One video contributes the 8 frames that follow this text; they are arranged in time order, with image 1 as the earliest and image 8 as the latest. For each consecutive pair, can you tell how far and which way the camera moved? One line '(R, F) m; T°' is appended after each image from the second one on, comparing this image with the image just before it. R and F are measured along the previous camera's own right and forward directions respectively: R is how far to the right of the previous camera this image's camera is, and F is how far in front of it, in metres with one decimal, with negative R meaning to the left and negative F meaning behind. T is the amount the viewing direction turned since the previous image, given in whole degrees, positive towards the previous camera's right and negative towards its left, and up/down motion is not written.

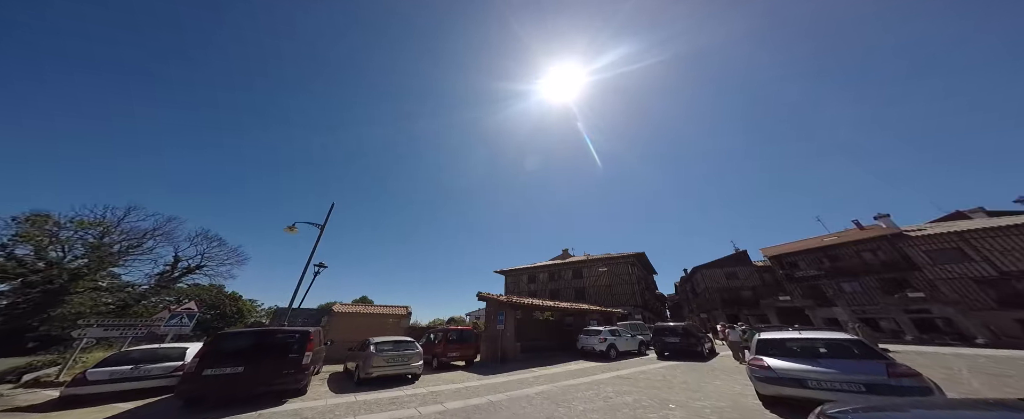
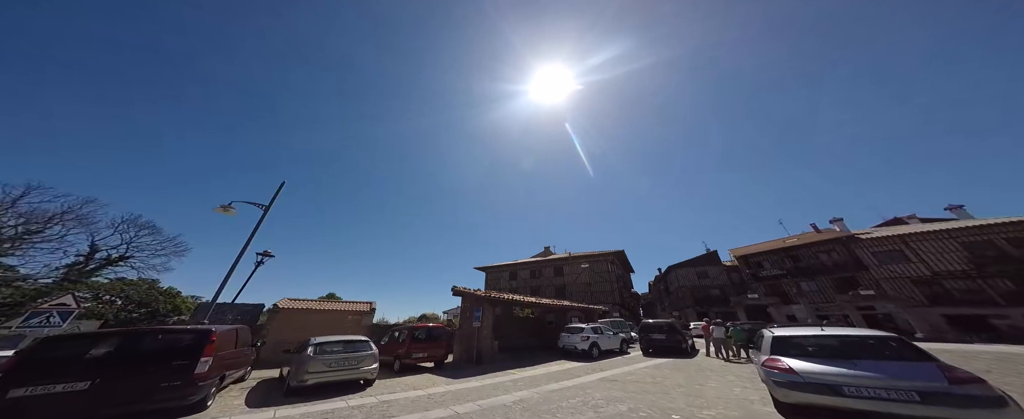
(+0.1, +1.0) m; +4°
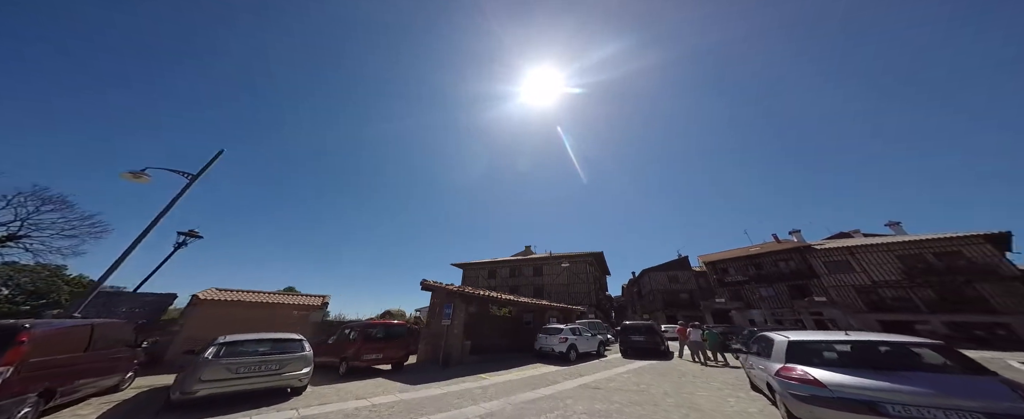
(+0.1, +0.9) m; +4°
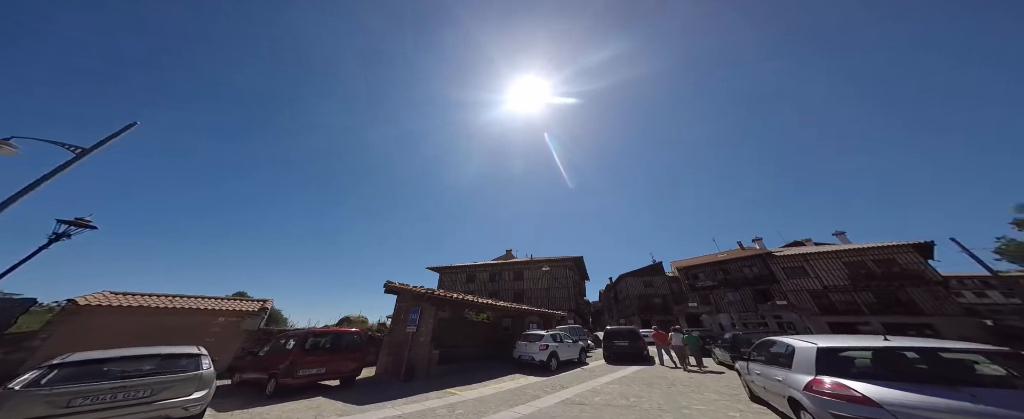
(+0.1, +0.9) m; +4°
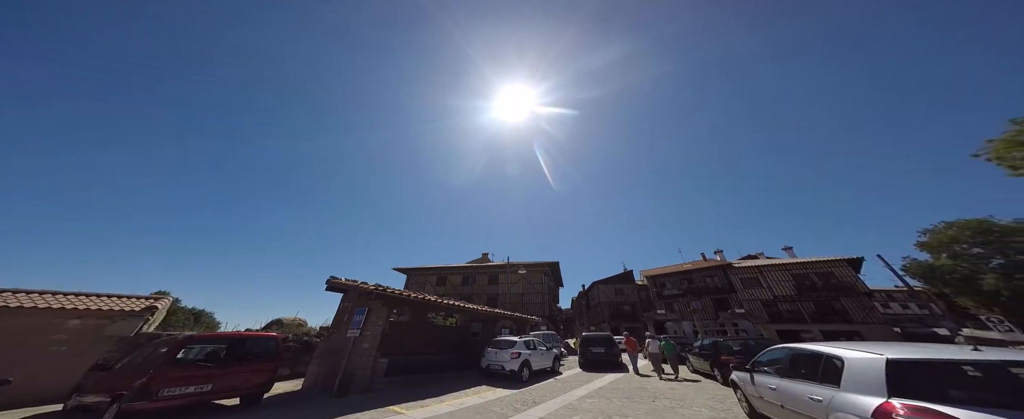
(+0.1, +1.1) m; +5°
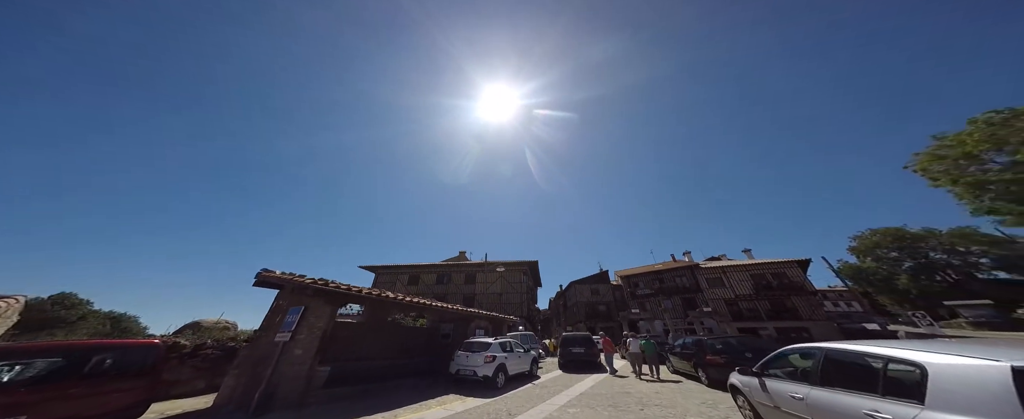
(+0.1, +0.9) m; +4°
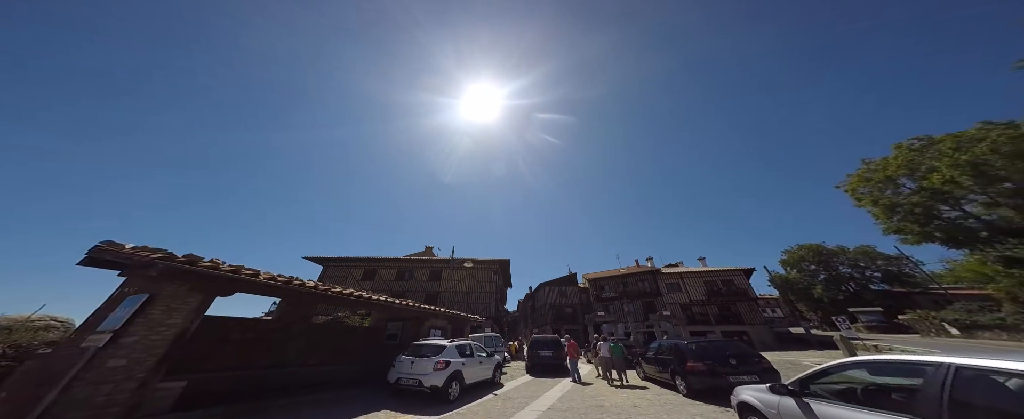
(+0.2, +1.4) m; +6°
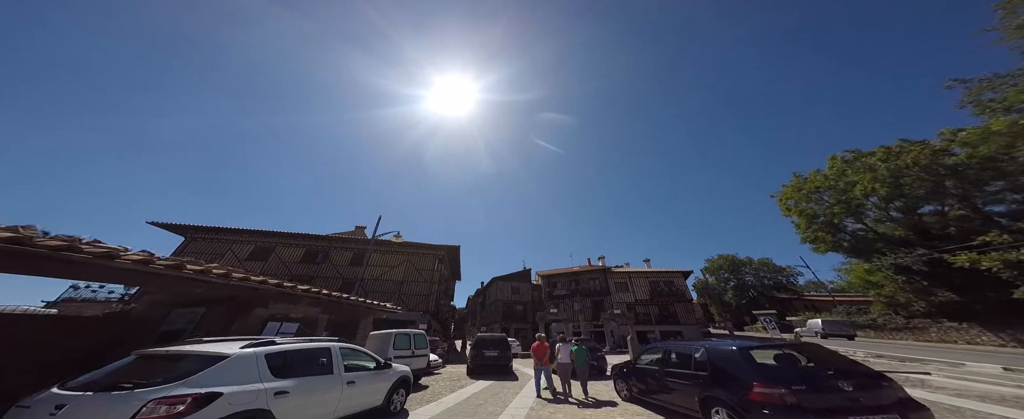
(+1.0, +3.9) m; +8°
